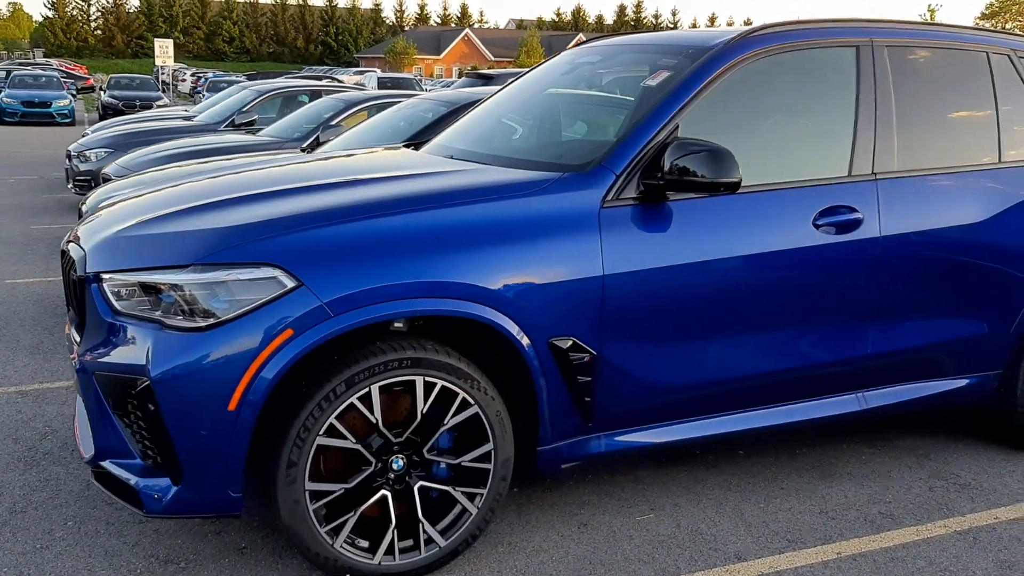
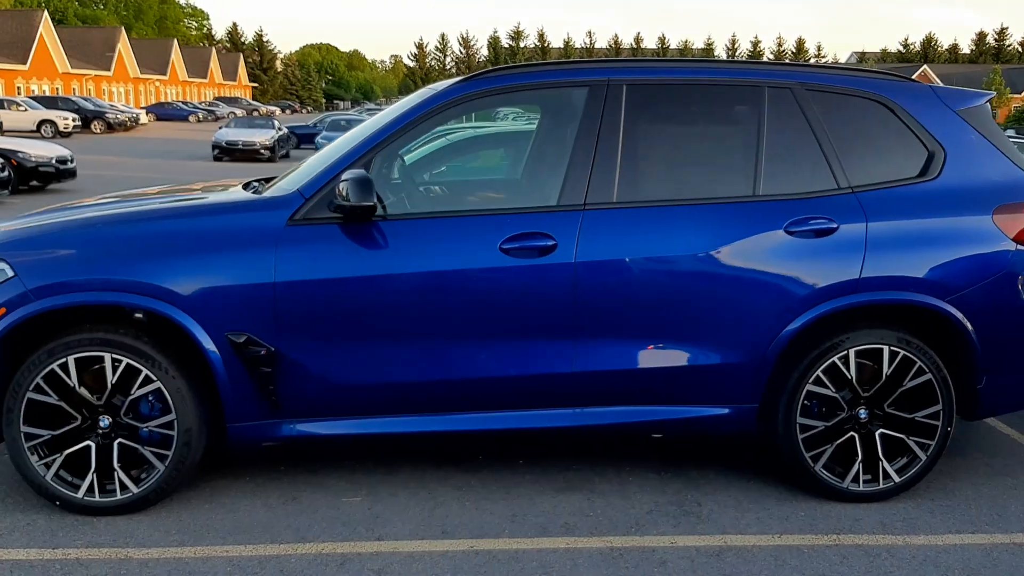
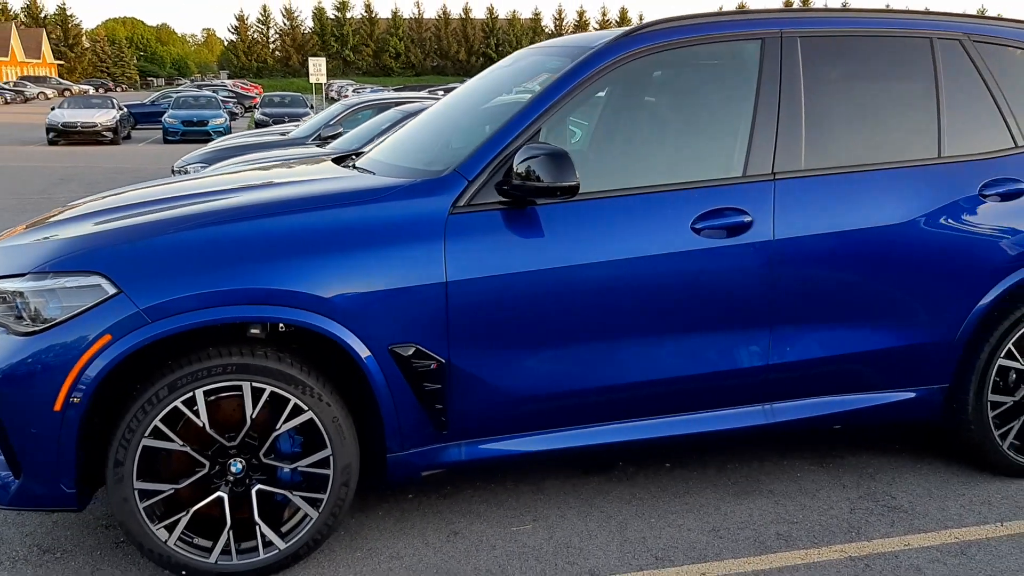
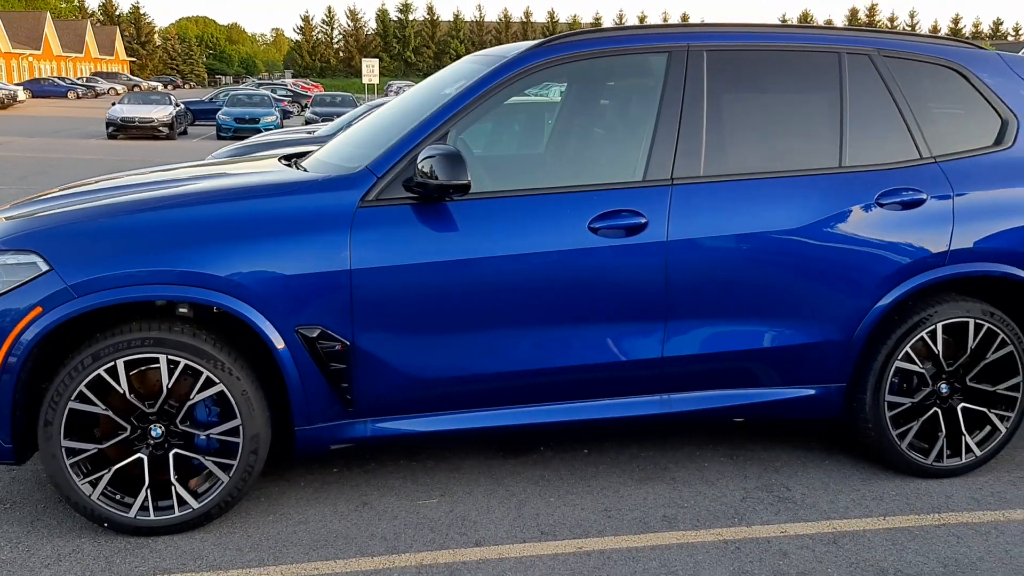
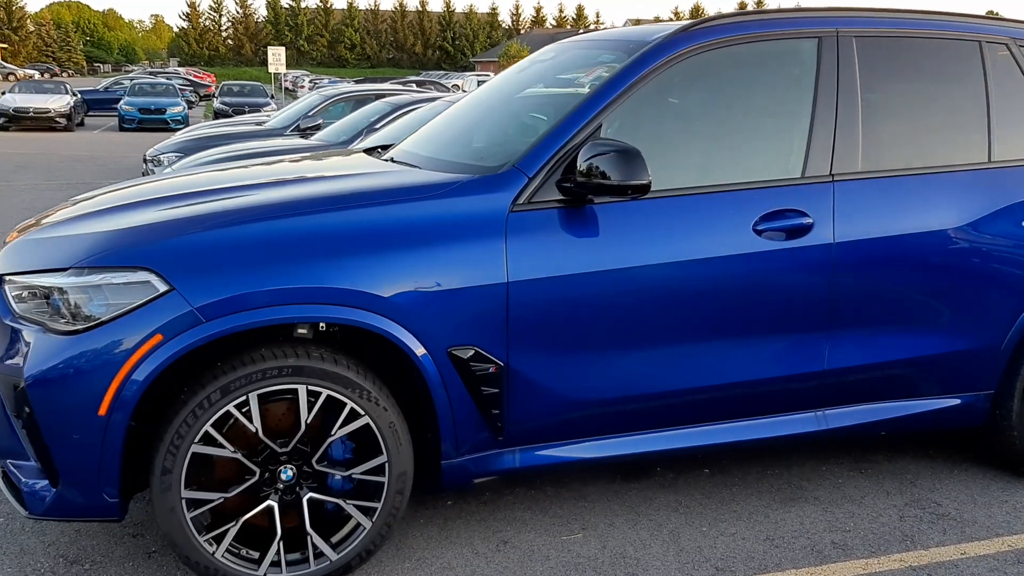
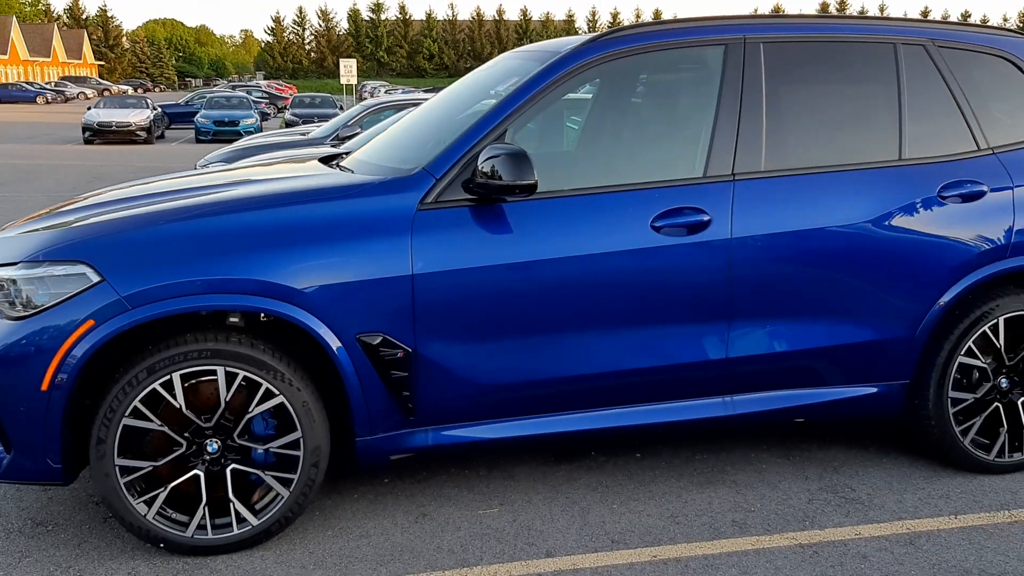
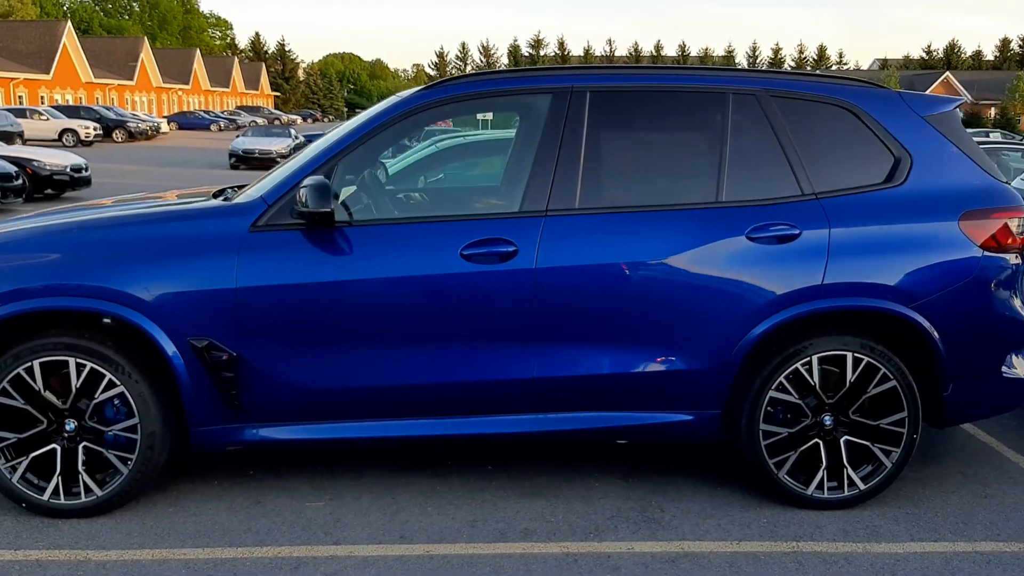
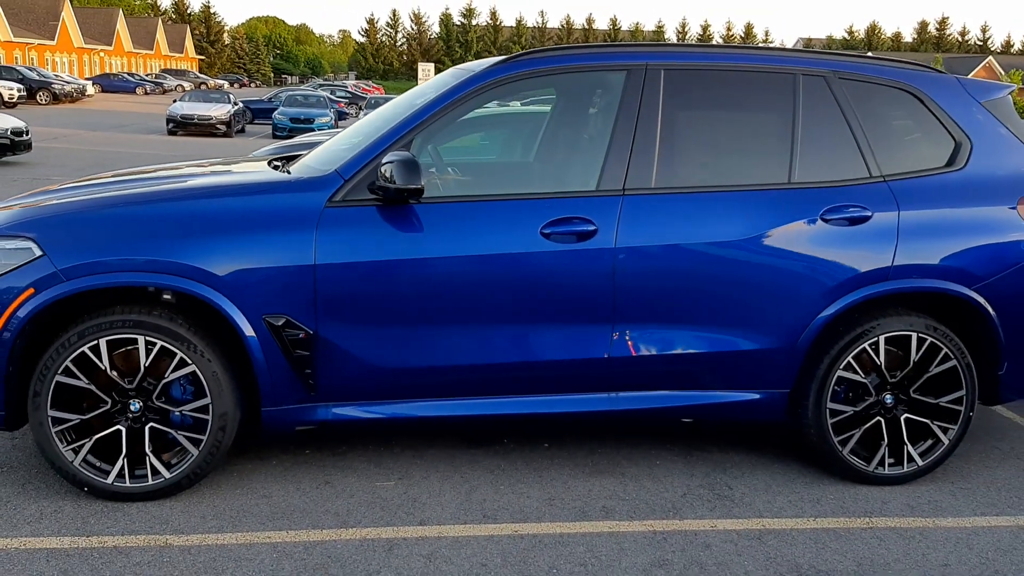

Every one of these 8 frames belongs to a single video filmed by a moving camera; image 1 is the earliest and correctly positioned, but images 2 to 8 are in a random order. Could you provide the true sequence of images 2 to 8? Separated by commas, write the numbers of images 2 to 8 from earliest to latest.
5, 3, 6, 4, 8, 2, 7
